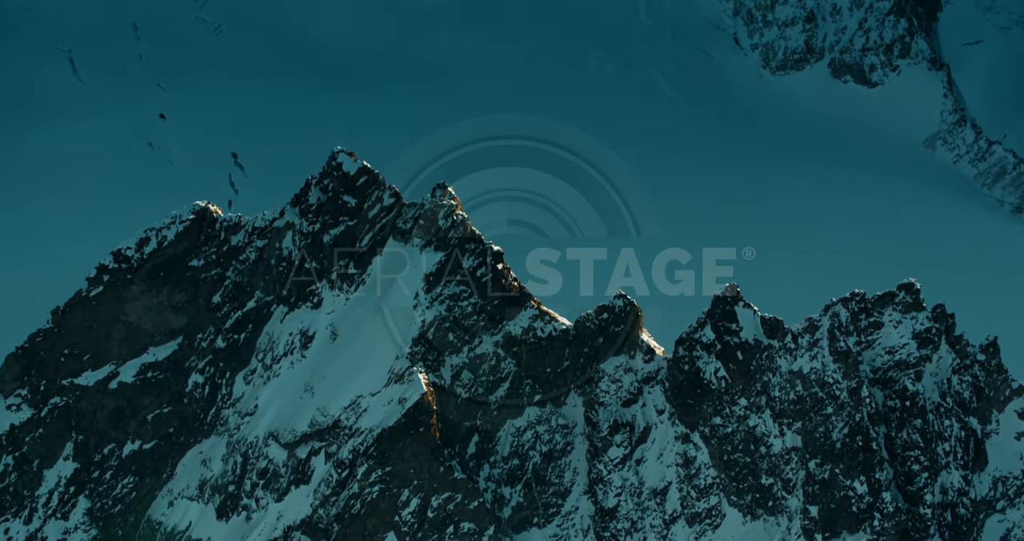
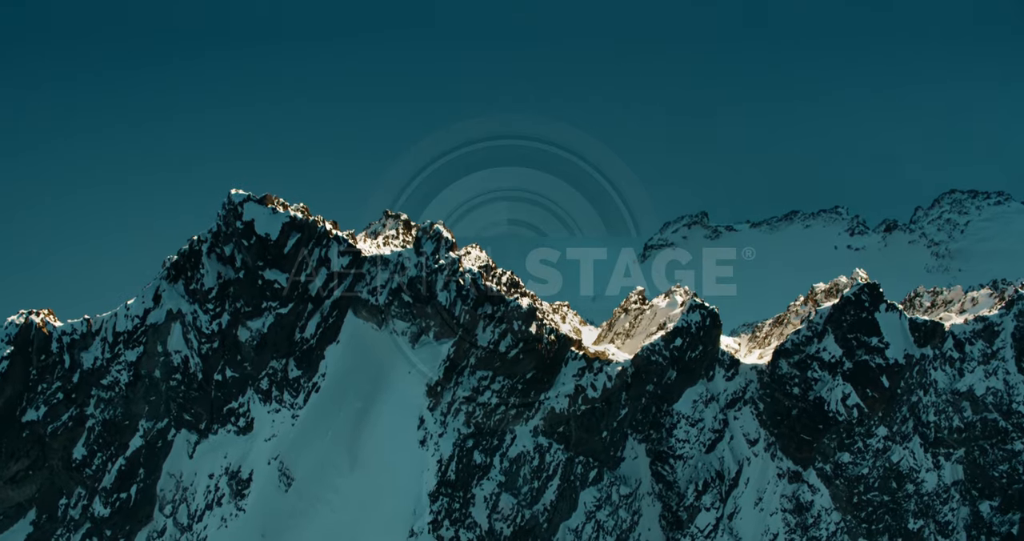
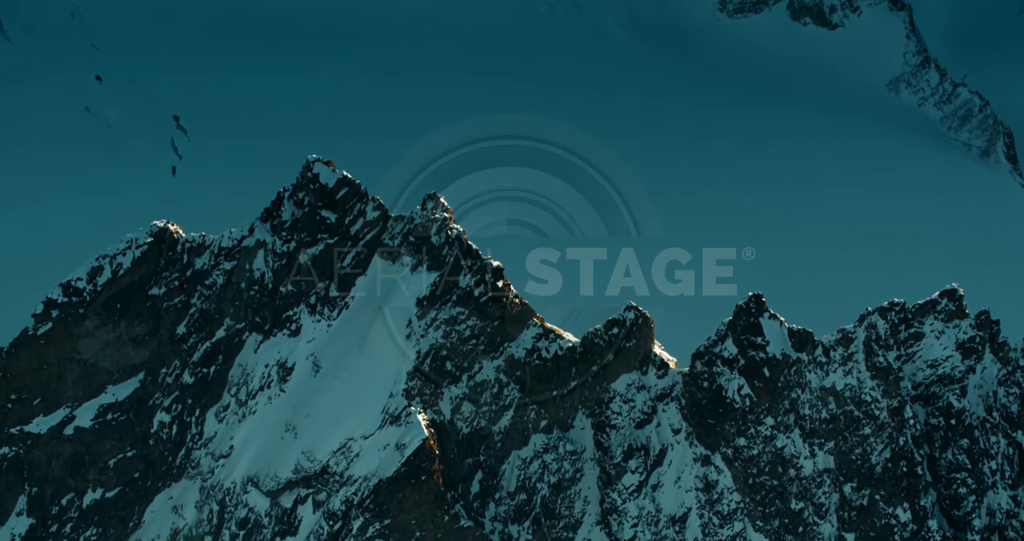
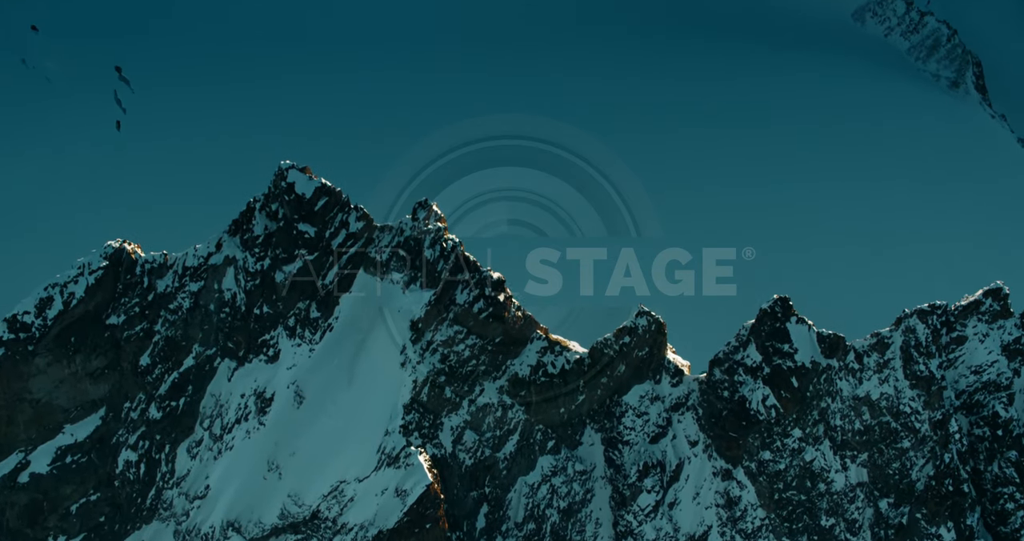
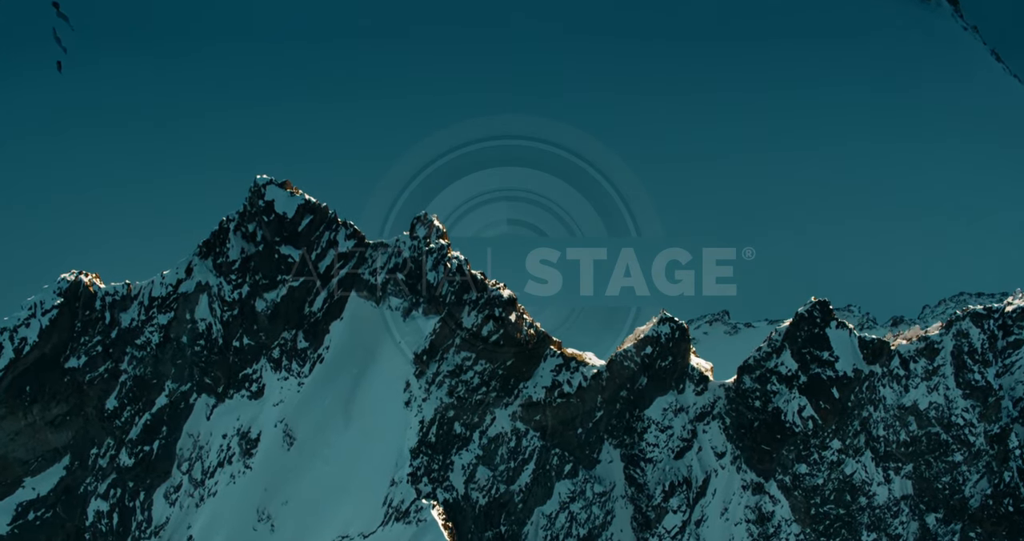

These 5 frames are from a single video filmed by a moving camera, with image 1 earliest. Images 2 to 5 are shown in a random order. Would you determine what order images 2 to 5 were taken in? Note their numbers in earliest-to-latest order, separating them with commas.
3, 4, 5, 2
